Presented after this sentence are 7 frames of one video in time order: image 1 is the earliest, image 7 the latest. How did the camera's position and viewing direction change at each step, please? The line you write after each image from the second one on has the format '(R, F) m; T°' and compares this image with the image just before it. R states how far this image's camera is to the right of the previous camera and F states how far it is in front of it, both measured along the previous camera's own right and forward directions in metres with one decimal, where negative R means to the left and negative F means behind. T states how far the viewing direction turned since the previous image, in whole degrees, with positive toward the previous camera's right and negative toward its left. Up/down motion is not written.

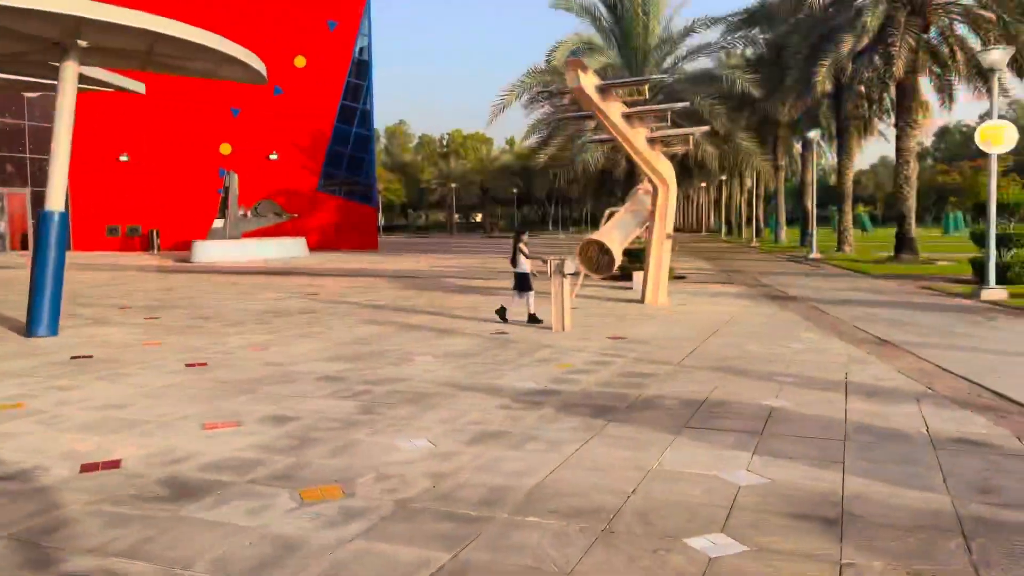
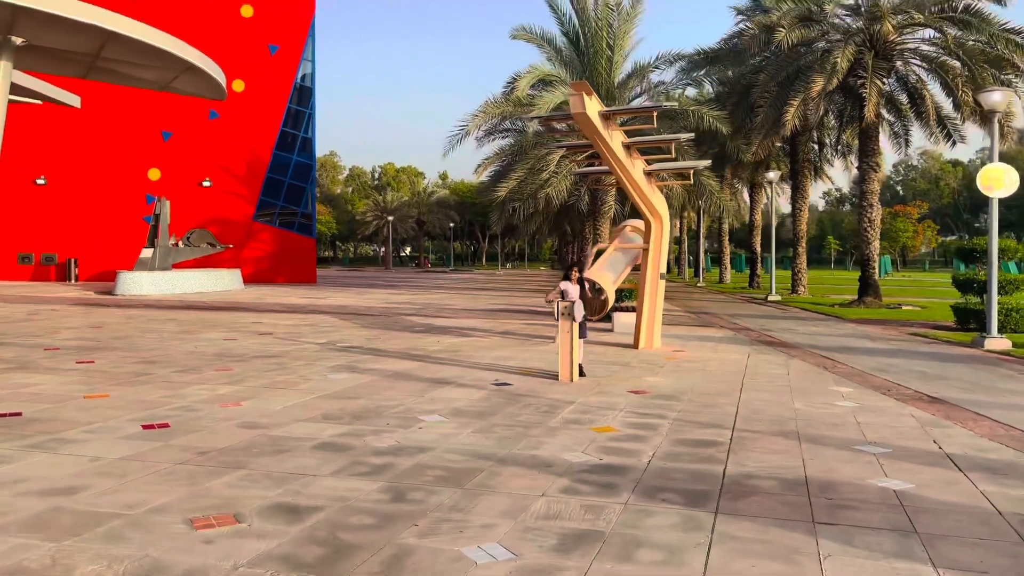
(-0.9, +1.3) m; +5°
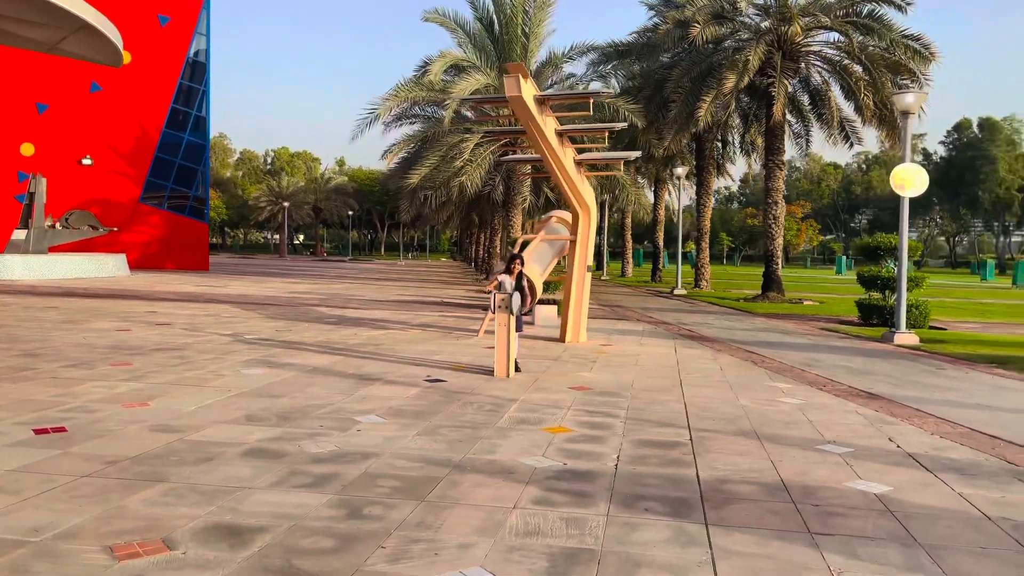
(-0.4, +0.5) m; +7°
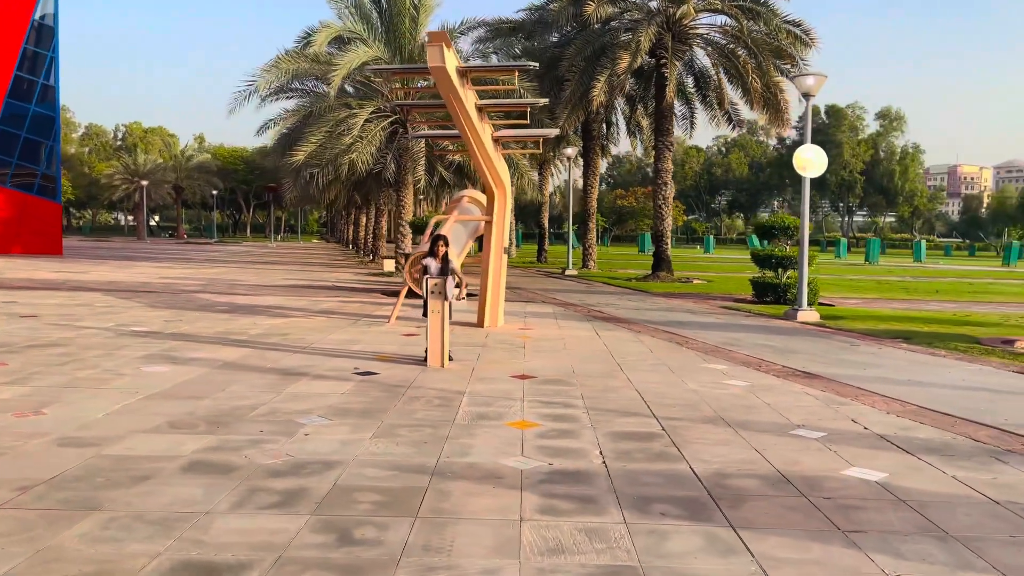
(-0.7, +0.6) m; +9°
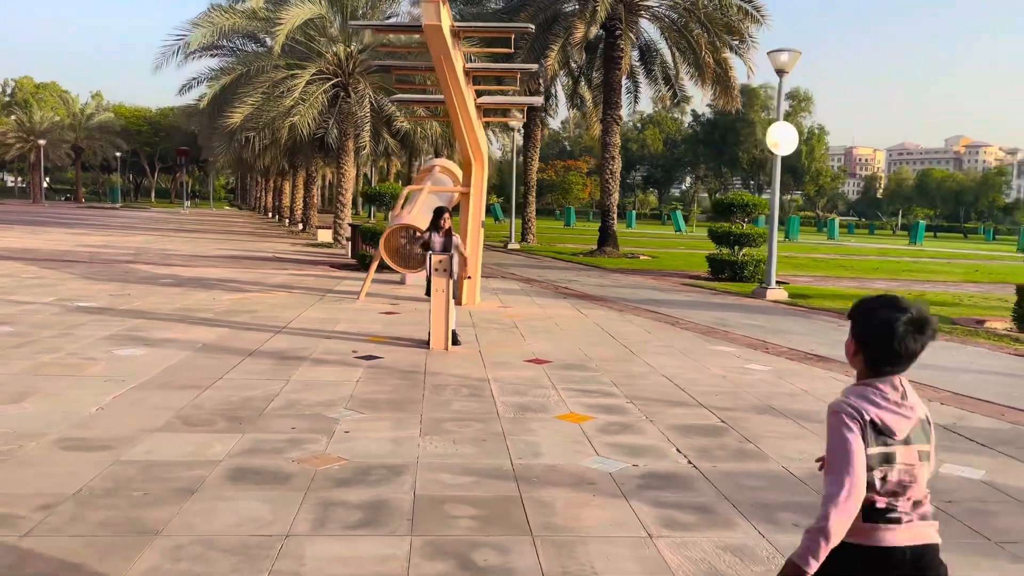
(-1.0, +0.6) m; +6°
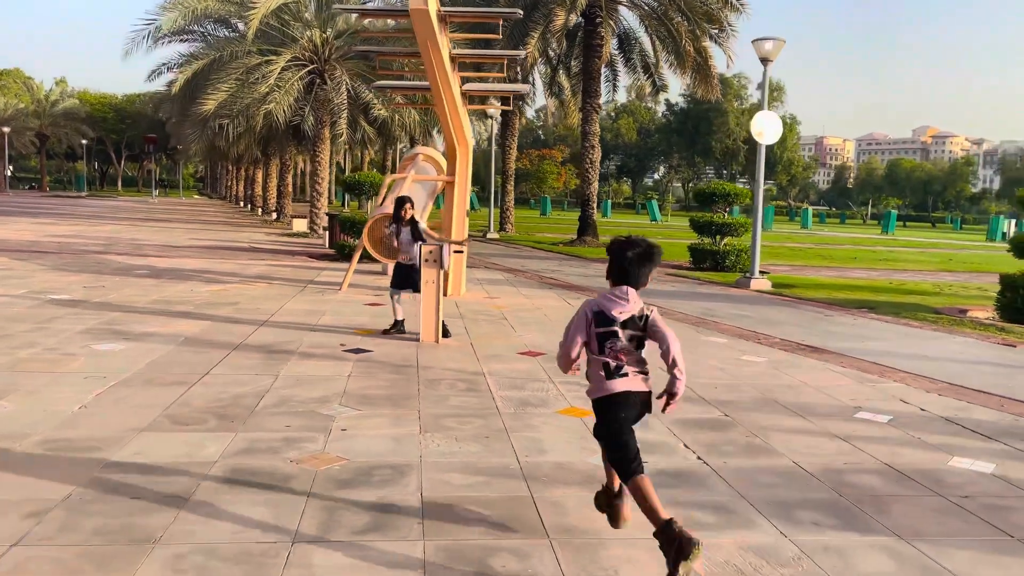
(-0.2, +0.2) m; +2°
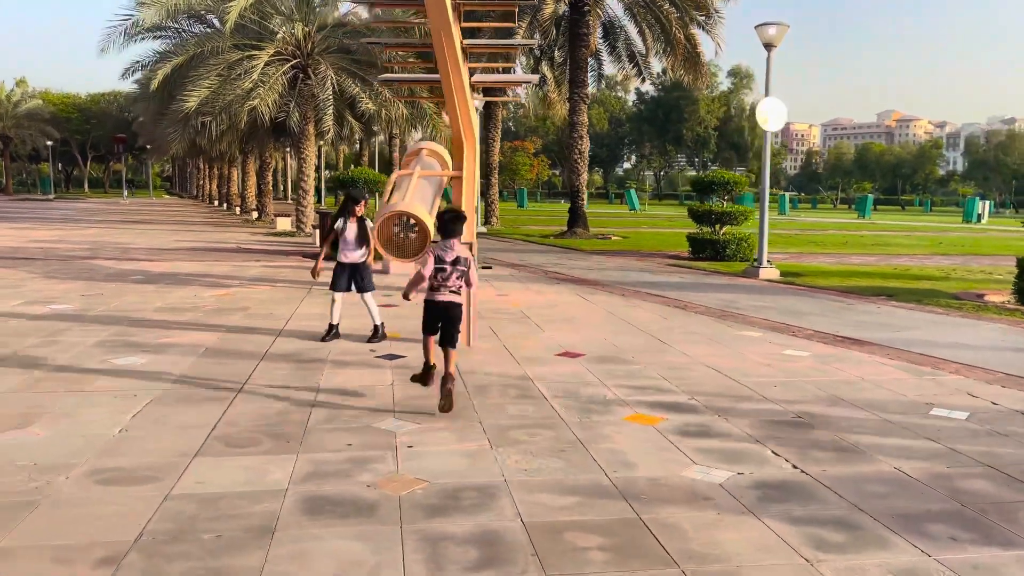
(-0.6, +0.3) m; +2°
